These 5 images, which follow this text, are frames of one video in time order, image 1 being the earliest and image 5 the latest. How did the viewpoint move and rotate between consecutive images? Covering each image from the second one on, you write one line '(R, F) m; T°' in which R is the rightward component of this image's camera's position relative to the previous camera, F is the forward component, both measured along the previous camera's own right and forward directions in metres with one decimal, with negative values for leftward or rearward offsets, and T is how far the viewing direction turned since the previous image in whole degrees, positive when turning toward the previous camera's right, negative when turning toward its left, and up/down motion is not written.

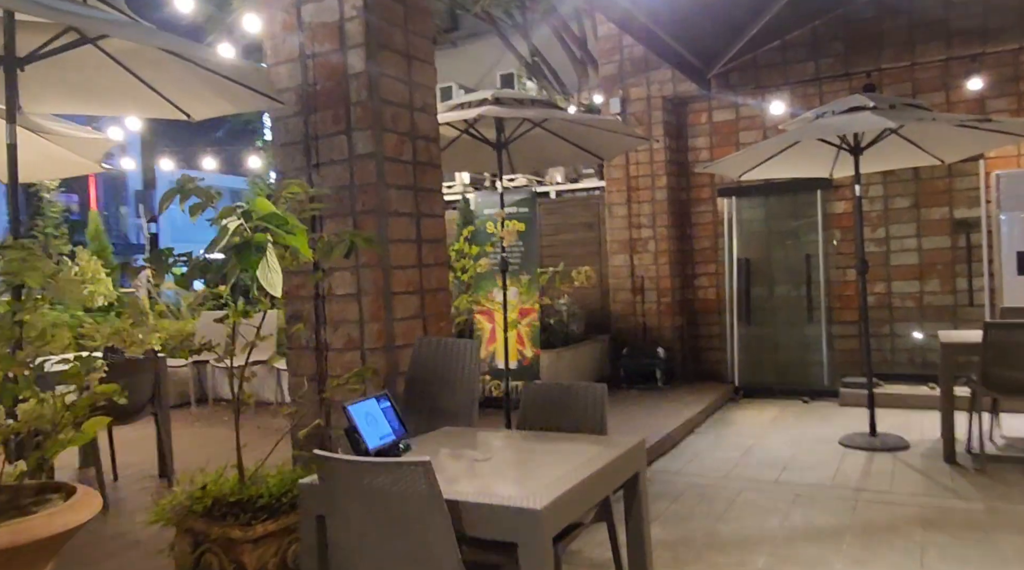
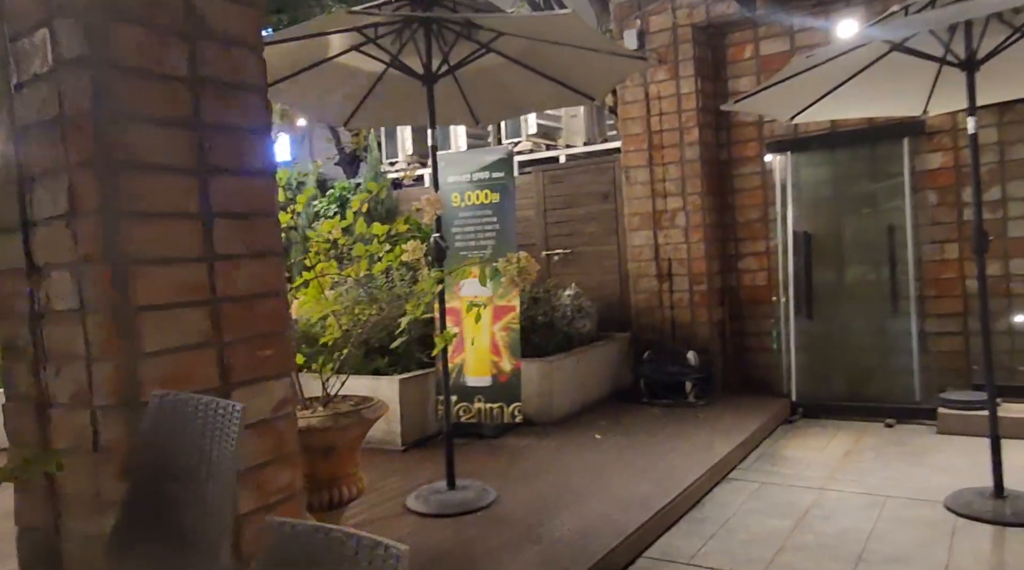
(+0.5, +1.6) m; -5°
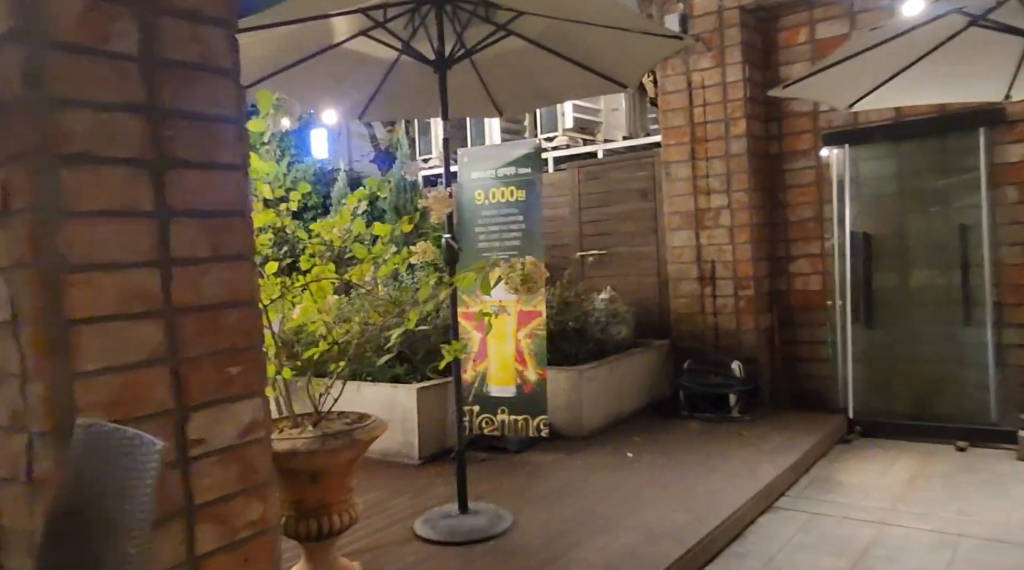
(+0.1, +0.3) m; -3°
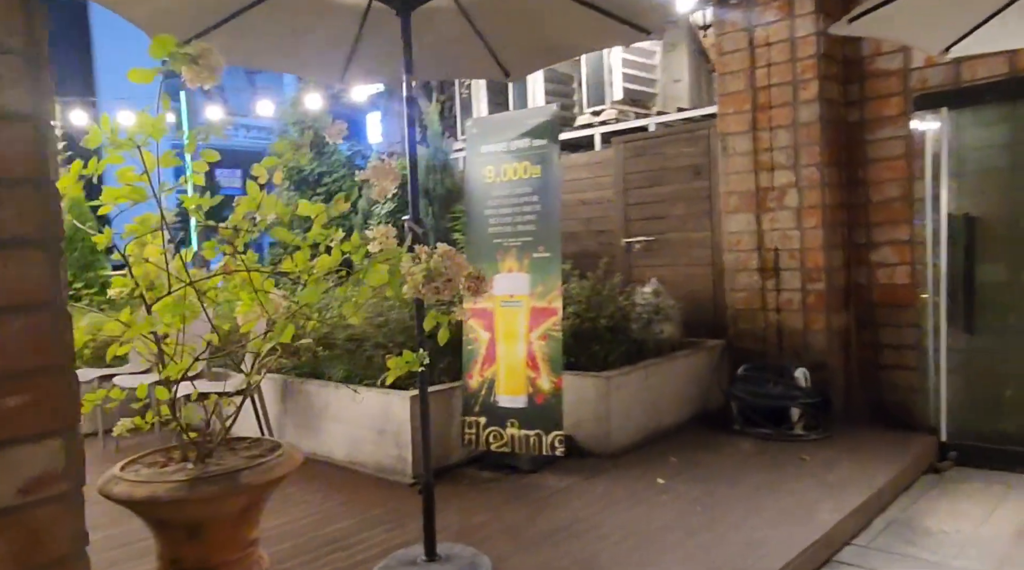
(+0.3, +0.7) m; -6°
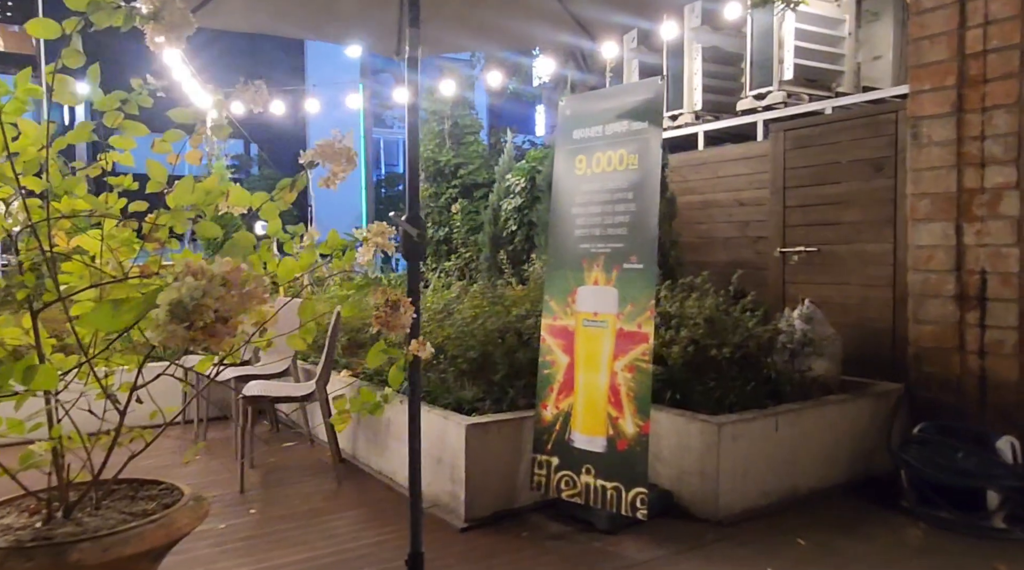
(+0.5, +0.7) m; -15°
